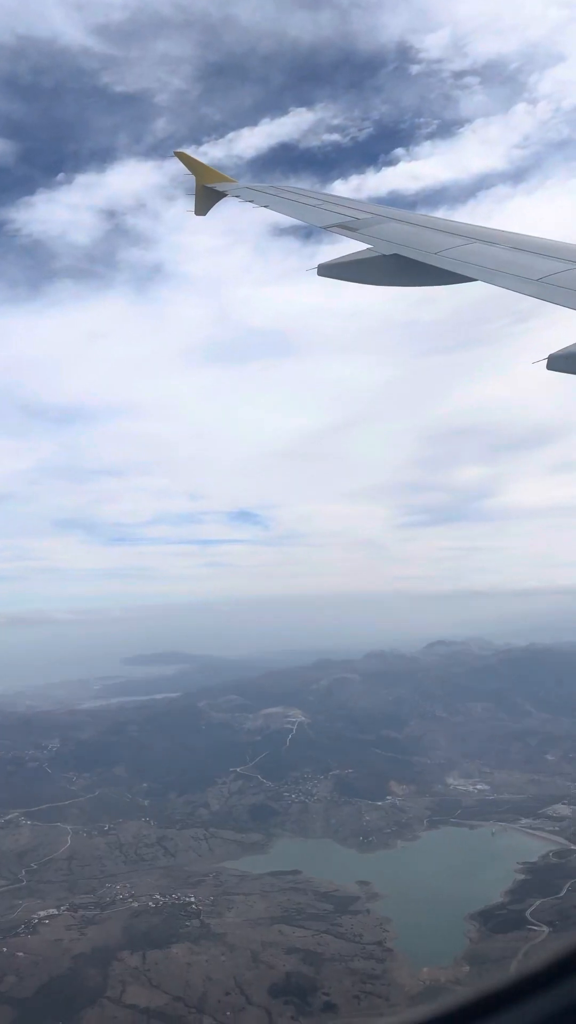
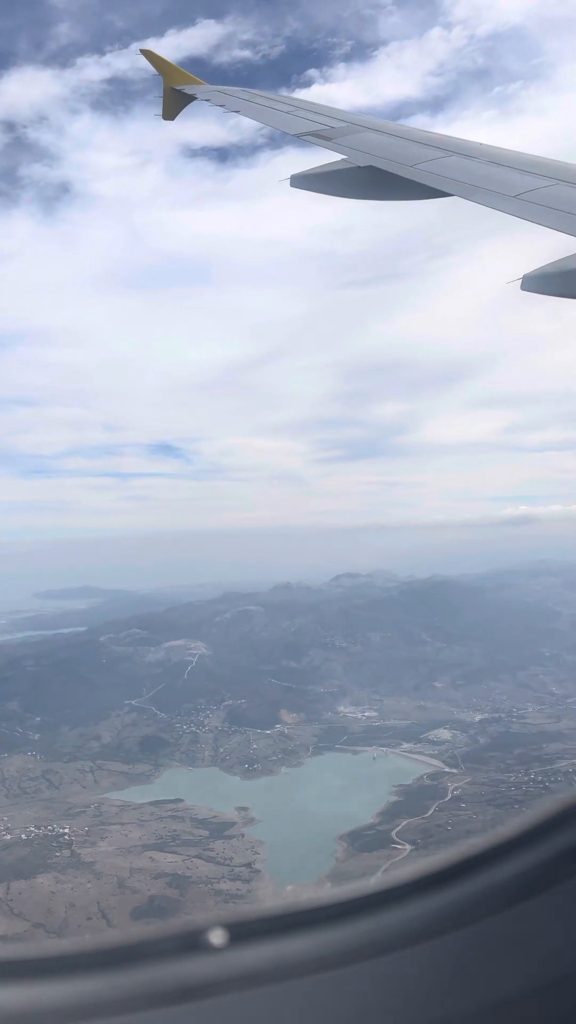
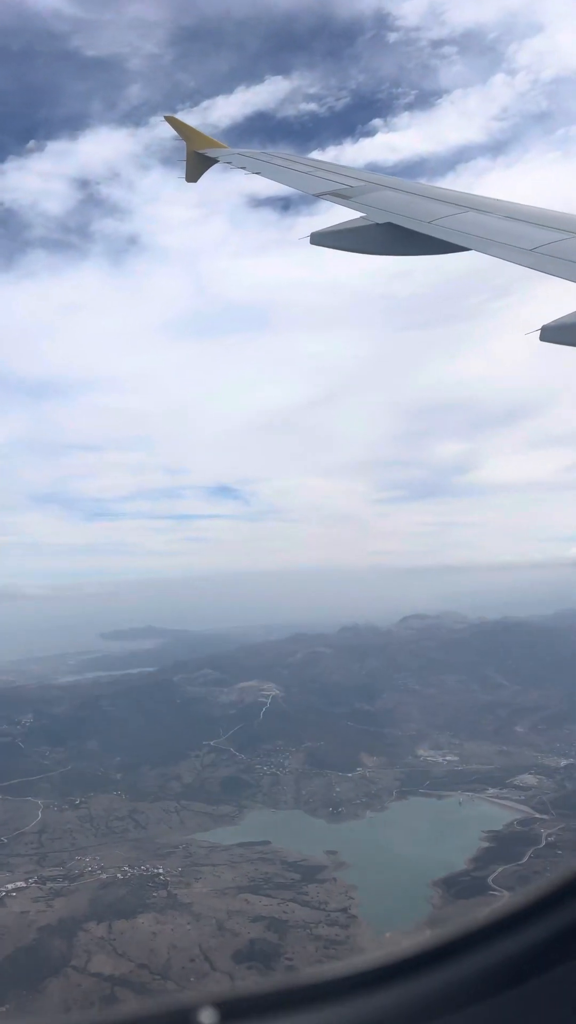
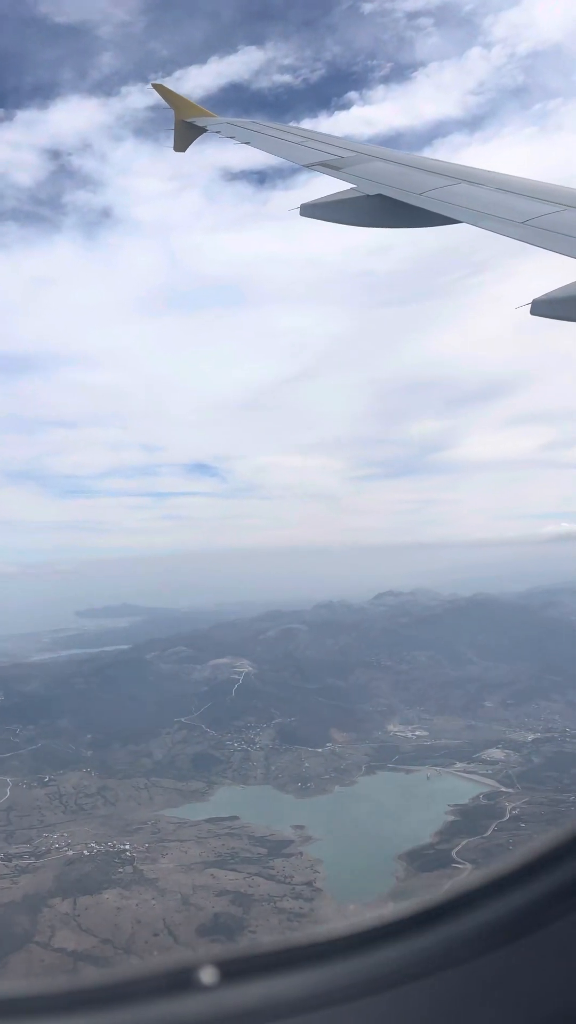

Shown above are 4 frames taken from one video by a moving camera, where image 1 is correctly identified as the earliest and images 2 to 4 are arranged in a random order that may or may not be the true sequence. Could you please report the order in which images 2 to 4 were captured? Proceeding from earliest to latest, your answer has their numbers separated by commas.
3, 4, 2
